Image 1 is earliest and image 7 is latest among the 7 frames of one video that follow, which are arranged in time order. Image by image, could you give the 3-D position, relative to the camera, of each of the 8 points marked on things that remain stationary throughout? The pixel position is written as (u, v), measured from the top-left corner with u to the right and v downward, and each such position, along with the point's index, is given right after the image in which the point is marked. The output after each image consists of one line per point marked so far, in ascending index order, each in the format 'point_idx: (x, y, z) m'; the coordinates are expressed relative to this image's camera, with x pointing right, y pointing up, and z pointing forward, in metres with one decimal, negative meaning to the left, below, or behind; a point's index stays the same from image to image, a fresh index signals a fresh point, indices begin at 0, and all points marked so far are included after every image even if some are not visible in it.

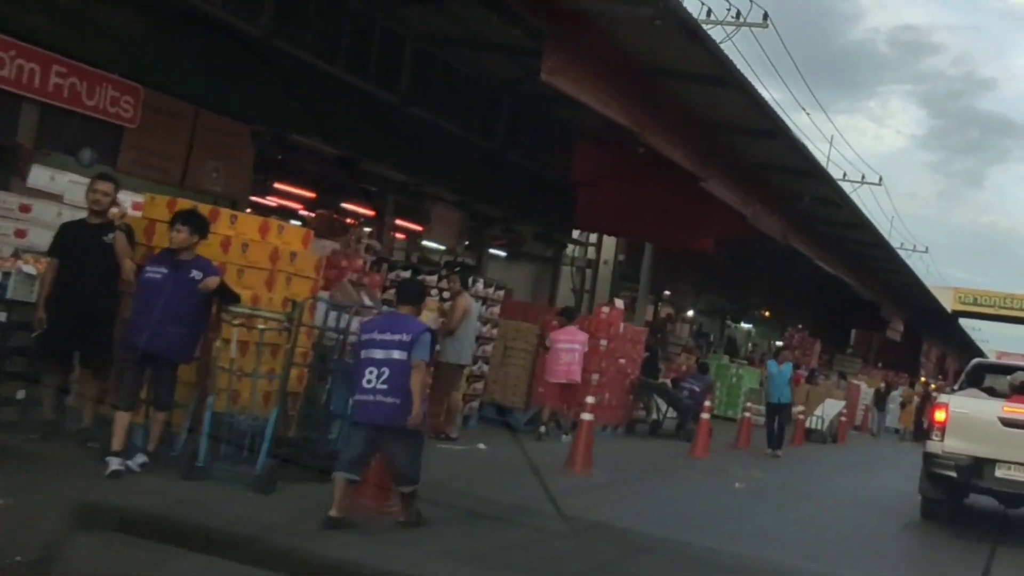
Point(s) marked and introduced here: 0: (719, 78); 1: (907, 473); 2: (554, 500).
0: (+2.1, +2.1, +14.8) m
1: (+5.2, -2.3, +19.2) m
2: (+0.3, -1.5, +10.8) m
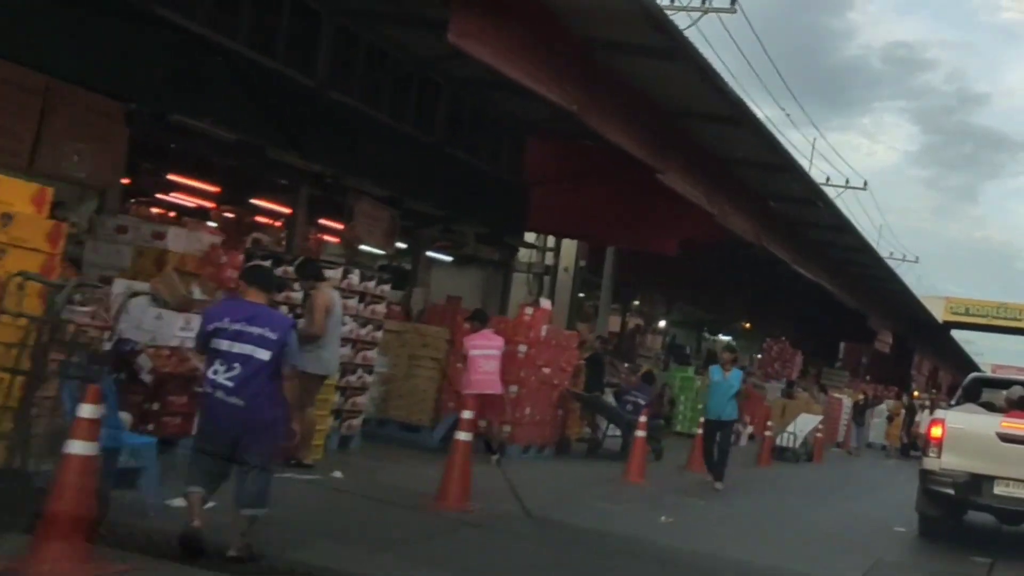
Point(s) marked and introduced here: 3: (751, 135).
0: (+1.4, +2.1, +13.1) m
1: (+4.5, -2.3, +17.4) m
2: (-0.3, -1.4, +9.0) m
3: (+2.7, +1.7, +16.7) m
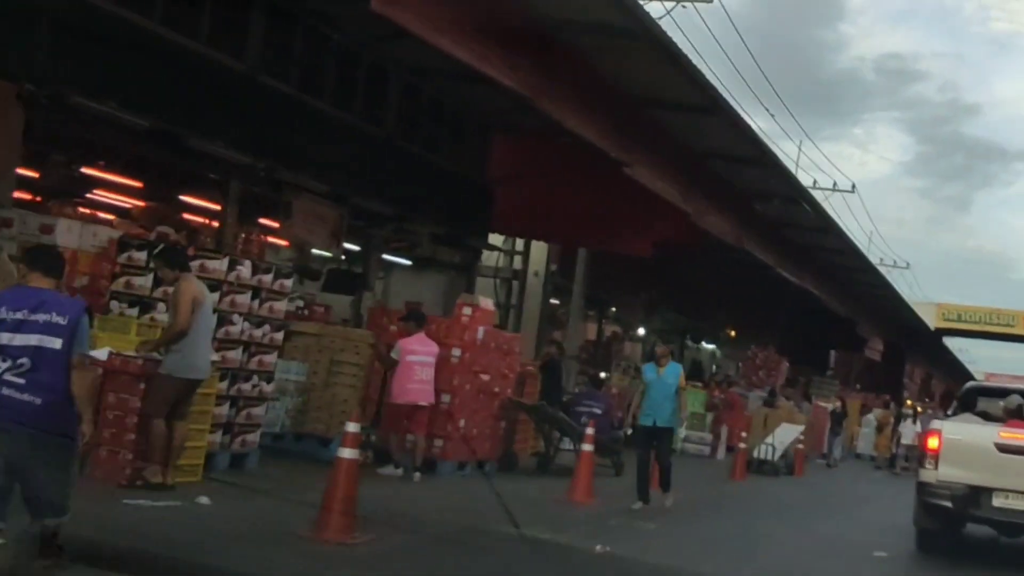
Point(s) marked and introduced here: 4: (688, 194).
0: (+0.9, +2.1, +12.0) m
1: (+4.1, -2.4, +16.3) m
2: (-0.7, -1.4, +7.9) m
3: (+2.2, +1.7, +15.6) m
4: (+2.2, +1.1, +18.4) m
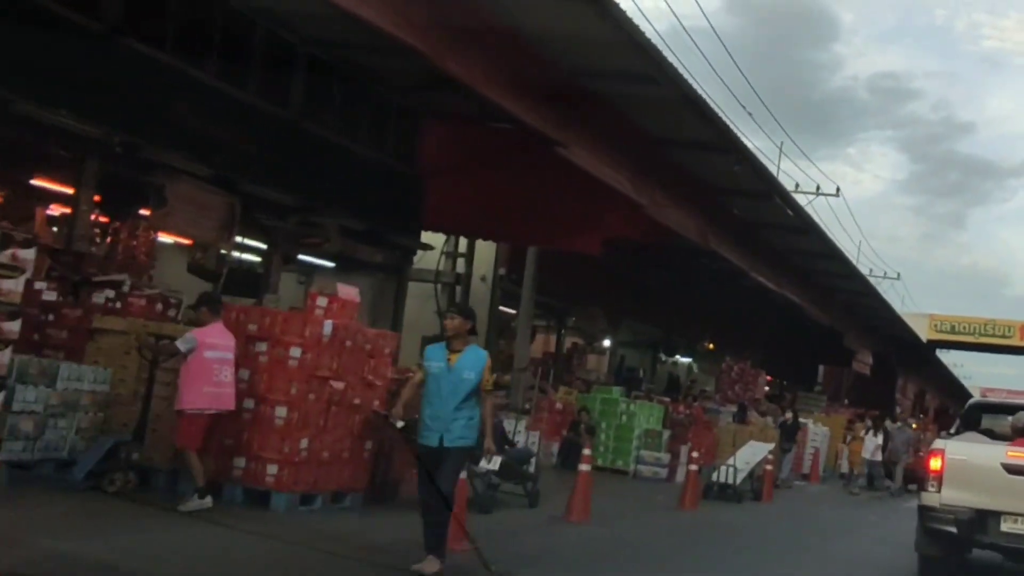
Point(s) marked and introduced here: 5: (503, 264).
0: (+0.2, +2.1, +10.0) m
1: (+3.4, -2.3, +14.2) m
2: (-1.4, -1.3, +5.8) m
3: (+1.5, +1.7, +13.5) m
4: (+1.5, +1.1, +16.3) m
5: (-0.1, +0.3, +19.0) m
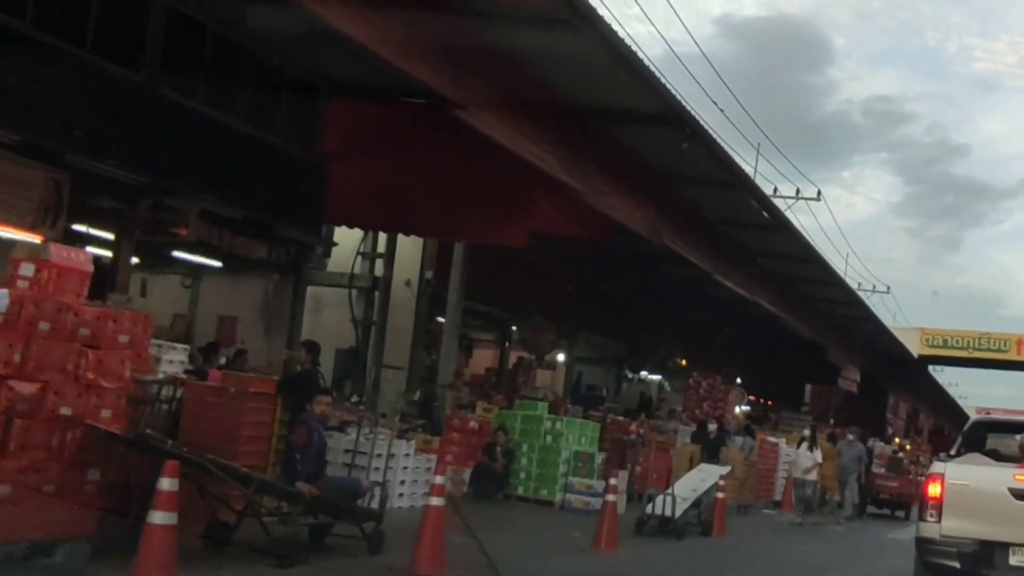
0: (-0.6, +2.3, +7.7) m
1: (+2.6, -2.3, +11.9) m
2: (-2.1, -1.1, +3.5) m
3: (+0.7, +1.8, +11.2) m
4: (+0.7, +1.1, +14.0) m
5: (-0.9, +0.2, +16.6) m
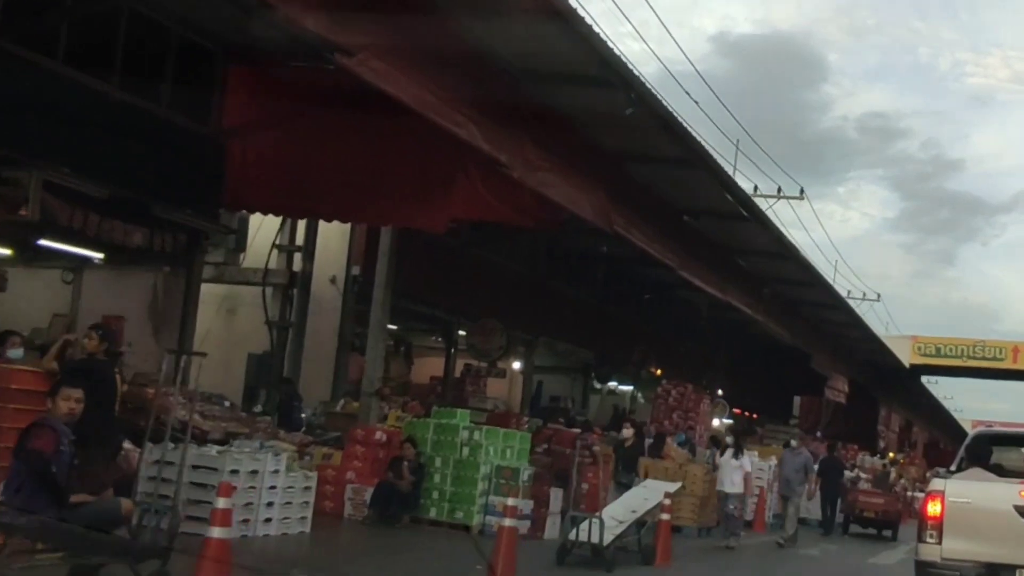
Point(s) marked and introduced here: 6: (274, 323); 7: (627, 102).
0: (-1.2, +2.4, +5.9) m
1: (+2.0, -2.1, +10.0) m
2: (-2.7, -1.0, +1.6) m
3: (0.0, +1.9, +9.5) m
4: (0.0, +1.2, +12.3) m
5: (-1.6, +0.3, +14.9) m
6: (-2.3, -0.3, +14.5) m
7: (+0.9, +1.5, +11.9) m
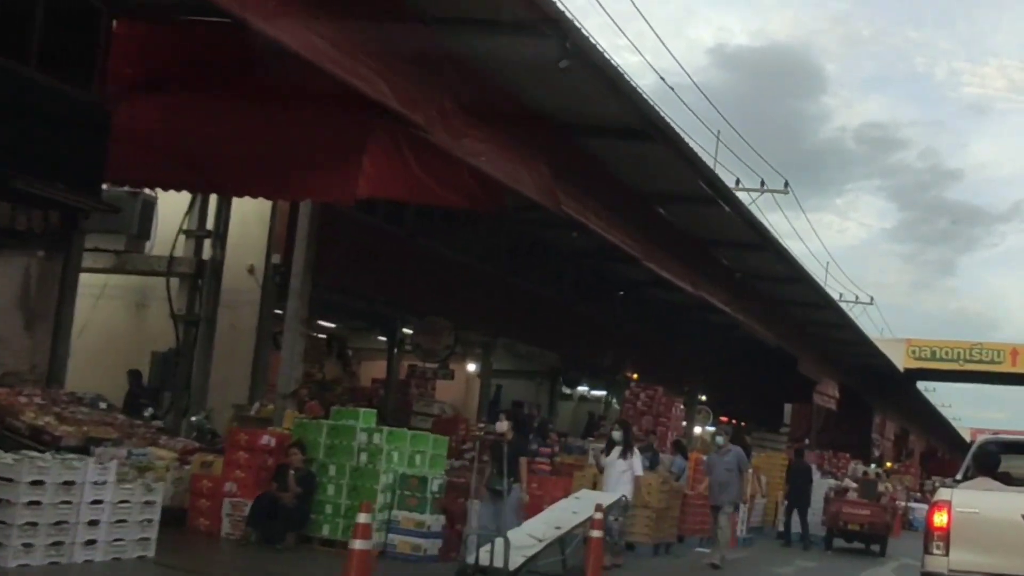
0: (-1.8, +2.6, +4.3) m
1: (+1.5, -2.0, +8.4) m
2: (-3.3, -0.8, 0.0) m
3: (-0.5, +2.0, +7.9) m
4: (-0.5, +1.3, +10.7) m
5: (-2.1, +0.4, +13.3) m
6: (-2.8, -0.3, +12.9) m
7: (+0.4, +1.6, +10.3) m
